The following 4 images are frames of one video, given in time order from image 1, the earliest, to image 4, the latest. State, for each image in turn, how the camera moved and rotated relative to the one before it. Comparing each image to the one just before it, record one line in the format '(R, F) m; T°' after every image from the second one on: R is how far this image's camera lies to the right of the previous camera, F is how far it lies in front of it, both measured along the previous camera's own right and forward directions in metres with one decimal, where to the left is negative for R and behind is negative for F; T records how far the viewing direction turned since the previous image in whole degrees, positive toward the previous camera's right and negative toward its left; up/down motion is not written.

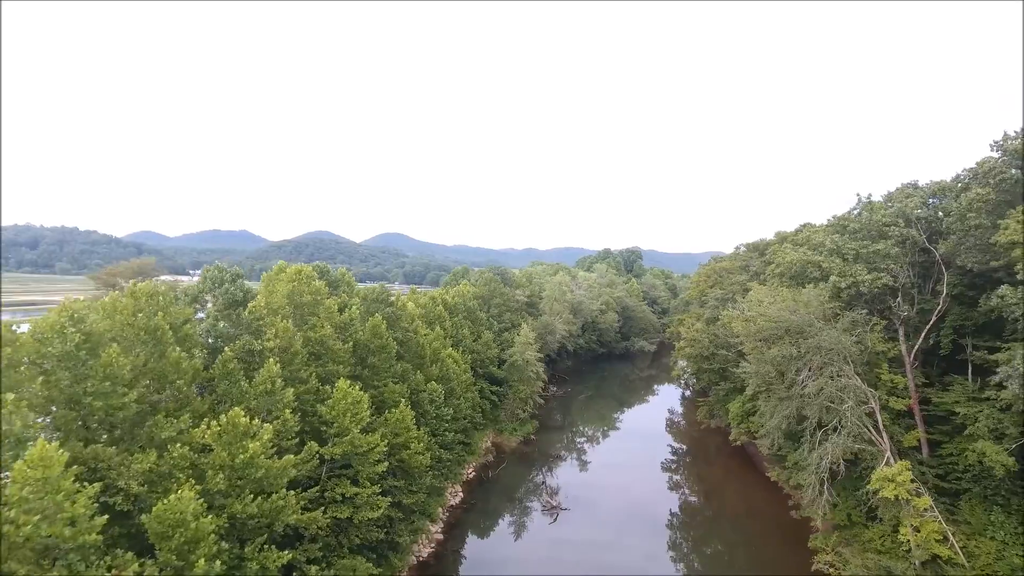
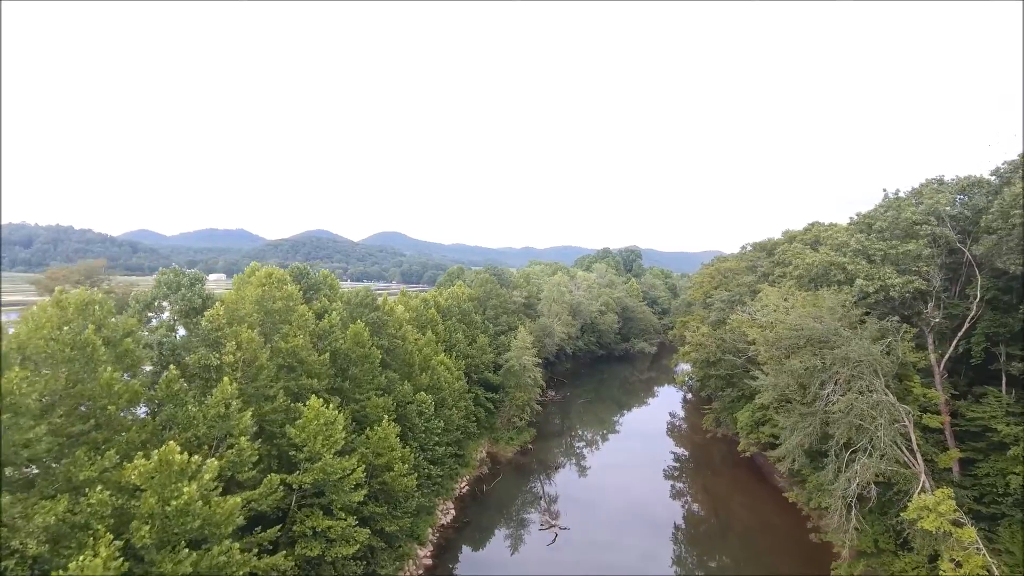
(+0.2, +2.2) m; 0°
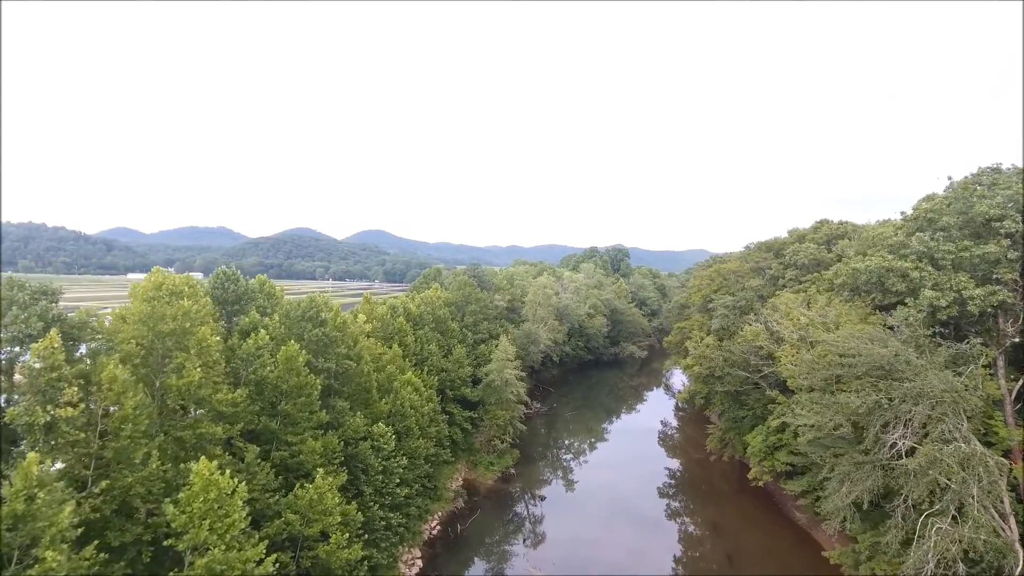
(+0.4, +4.9) m; +2°
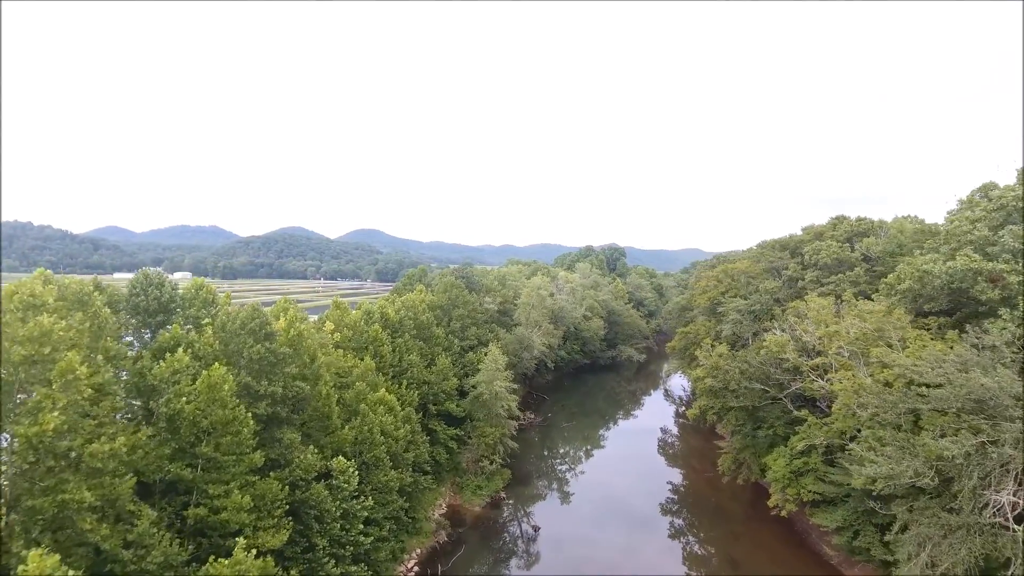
(+0.3, +3.9) m; +1°
